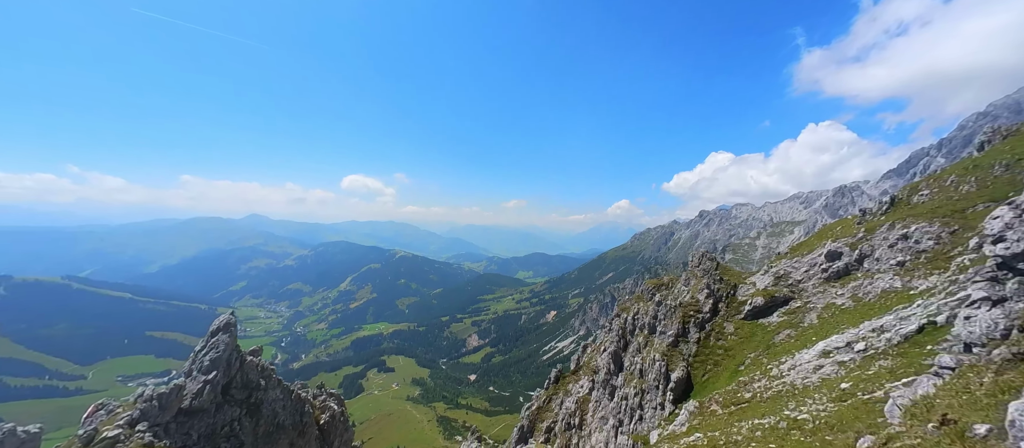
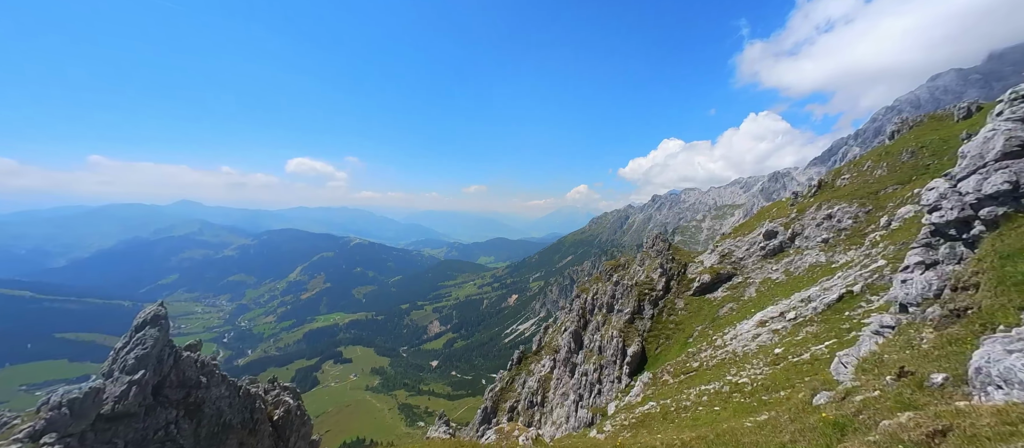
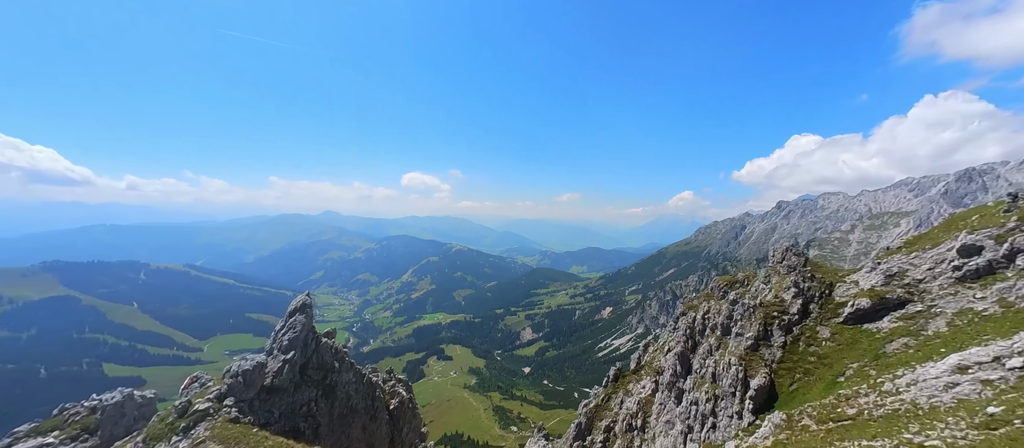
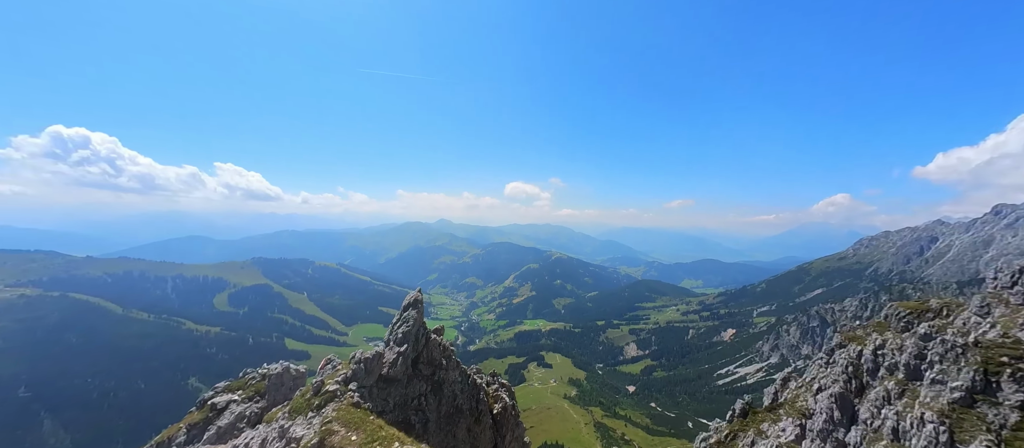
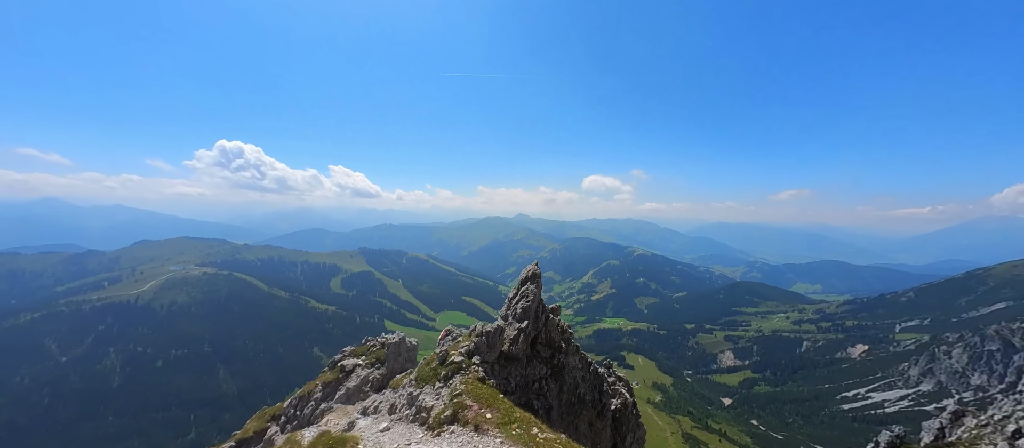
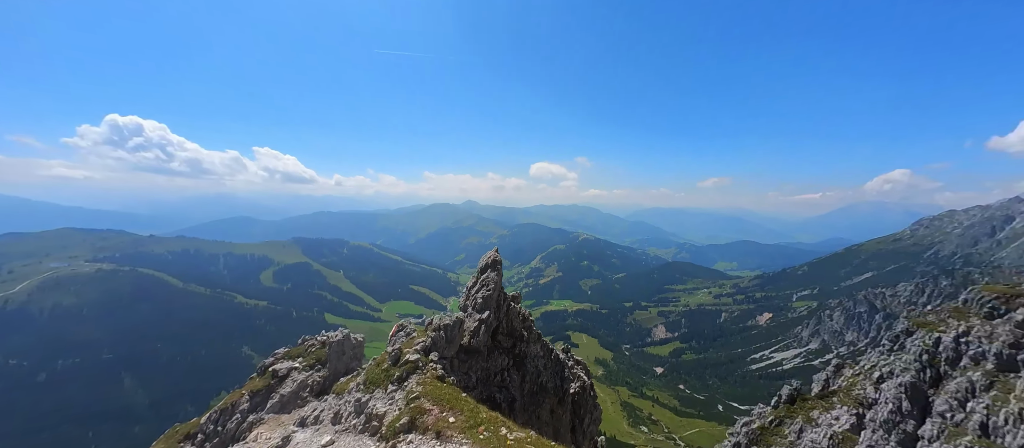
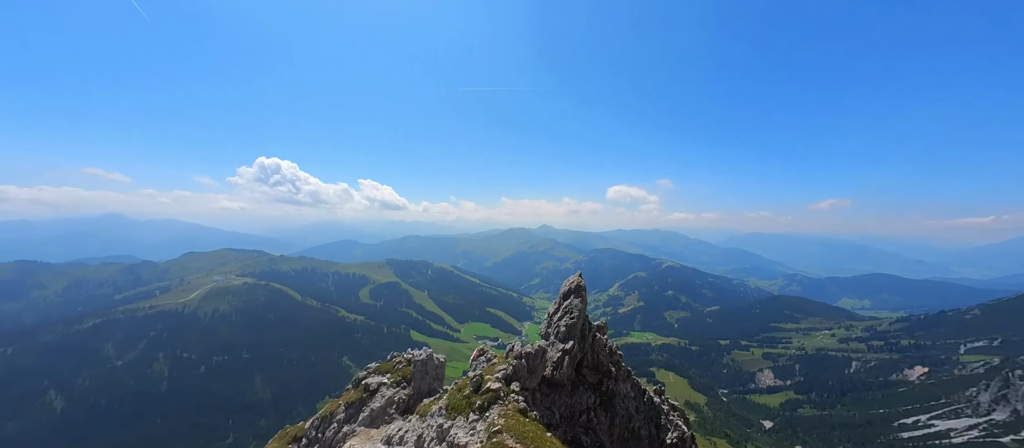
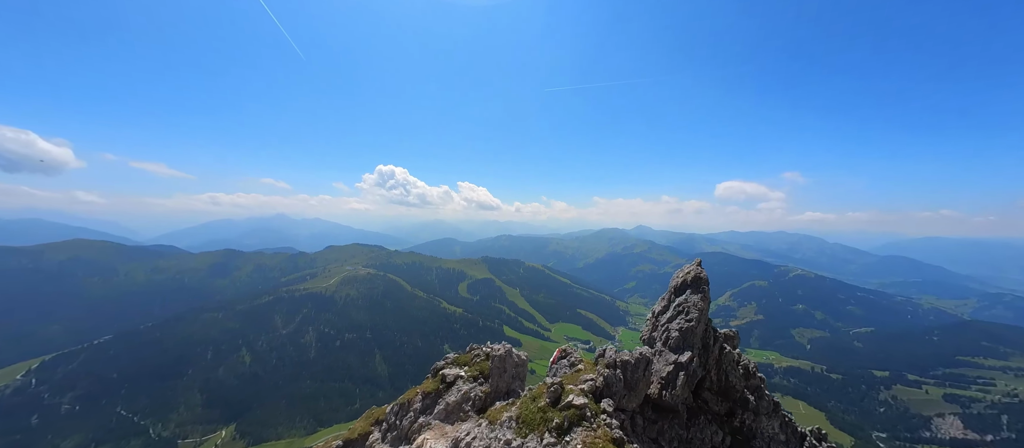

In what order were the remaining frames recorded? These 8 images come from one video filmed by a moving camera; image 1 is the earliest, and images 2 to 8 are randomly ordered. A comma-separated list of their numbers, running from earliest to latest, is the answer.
2, 3, 4, 5, 6, 7, 8
